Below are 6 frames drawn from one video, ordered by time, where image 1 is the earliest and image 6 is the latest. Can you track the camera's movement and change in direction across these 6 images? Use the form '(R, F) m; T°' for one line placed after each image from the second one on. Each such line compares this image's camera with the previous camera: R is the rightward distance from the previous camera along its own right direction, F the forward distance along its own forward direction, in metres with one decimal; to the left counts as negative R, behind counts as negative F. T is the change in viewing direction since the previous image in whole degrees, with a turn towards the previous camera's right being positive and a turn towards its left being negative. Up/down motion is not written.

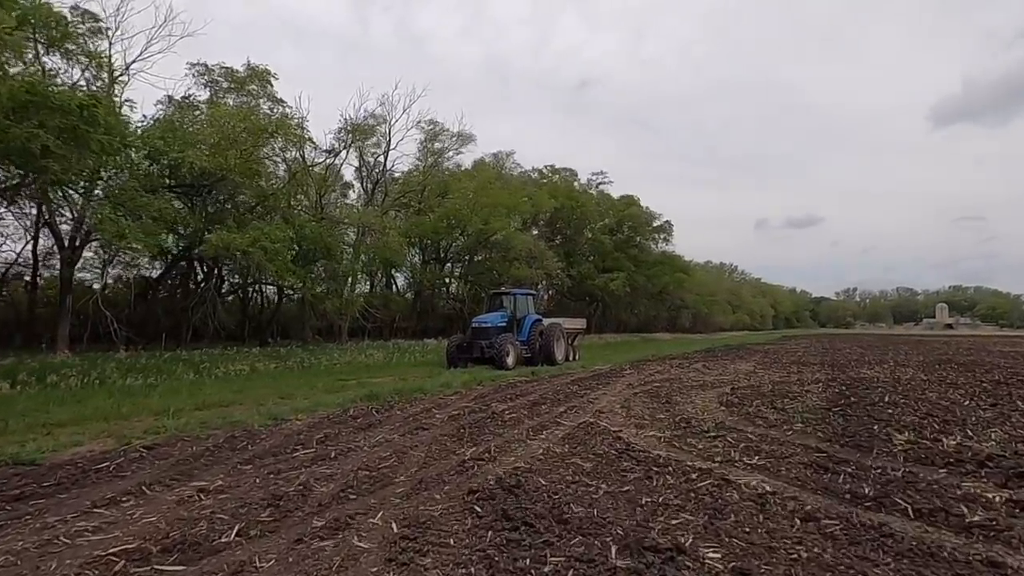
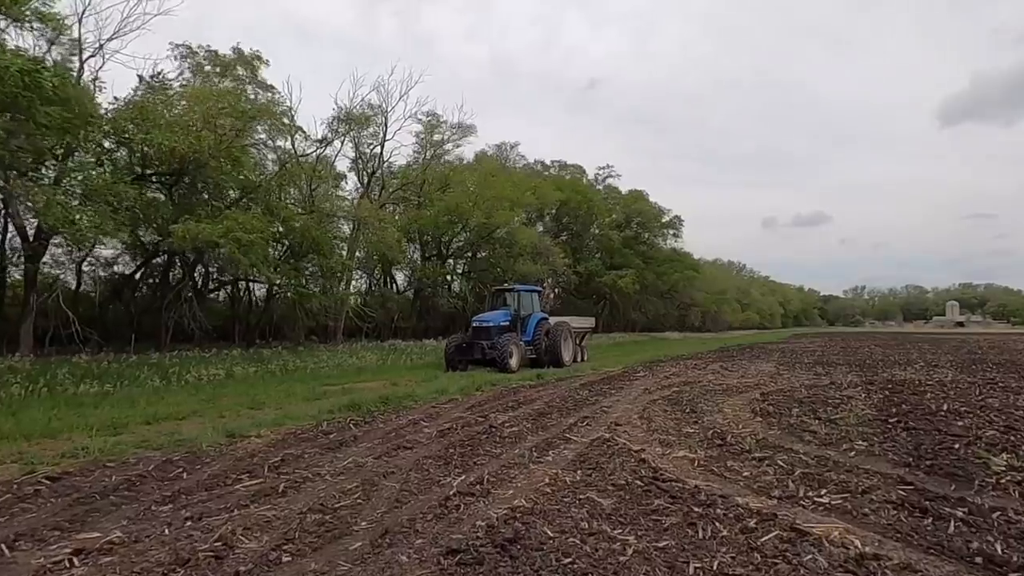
(+0.1, +1.4) m; -1°
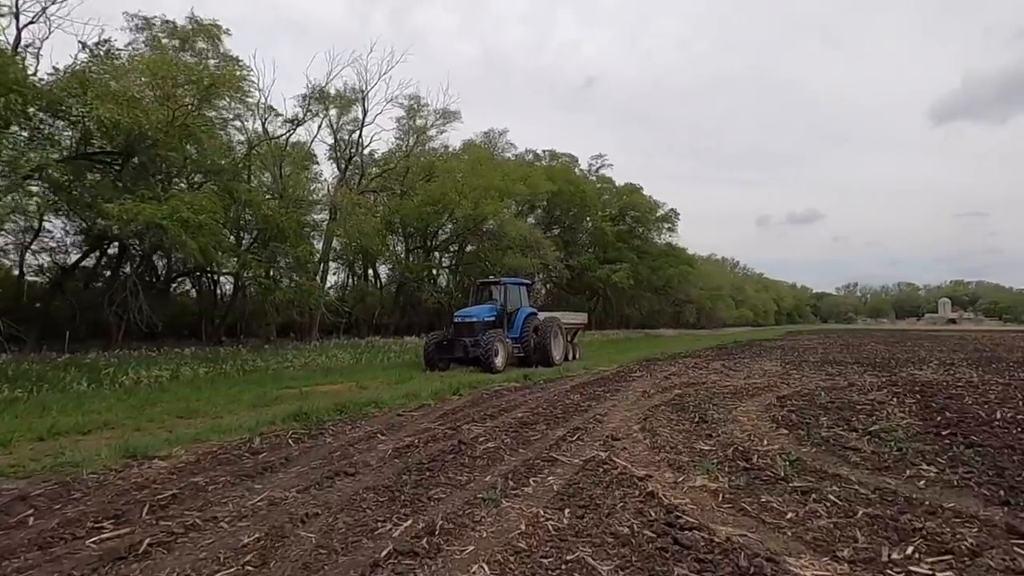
(+0.2, +1.5) m; +1°
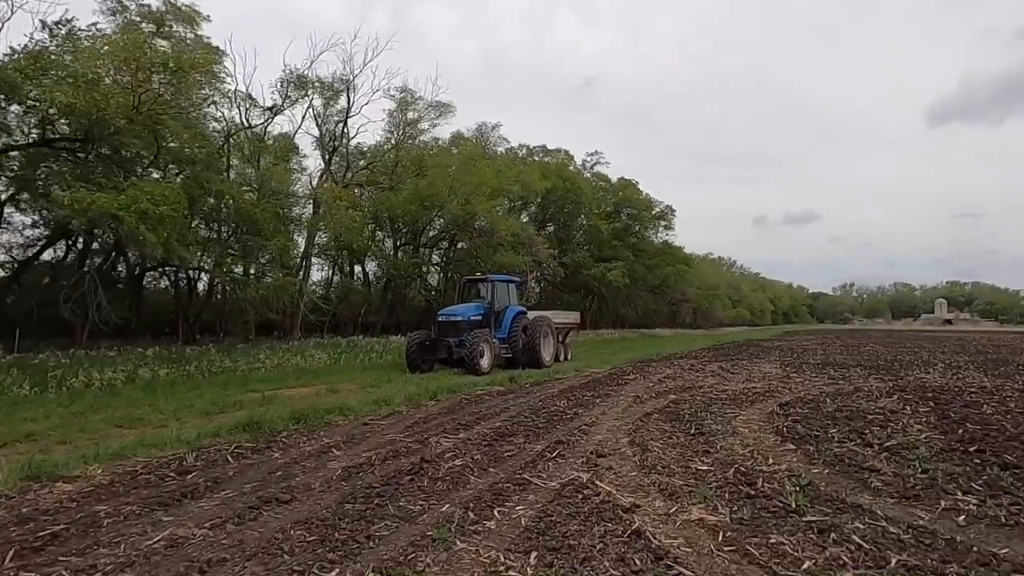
(+0.2, +0.8) m; 0°
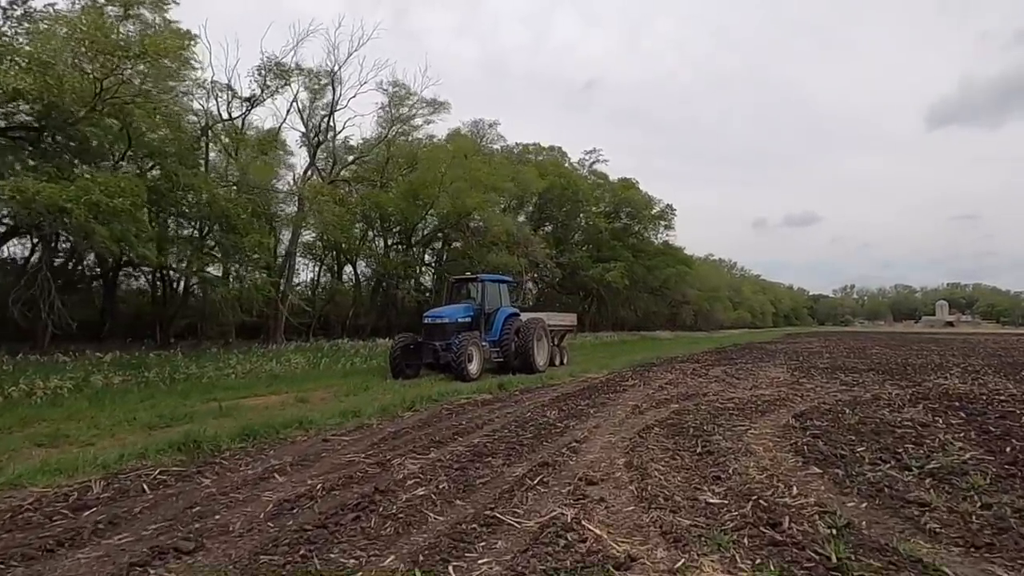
(+0.2, +1.0) m; 0°
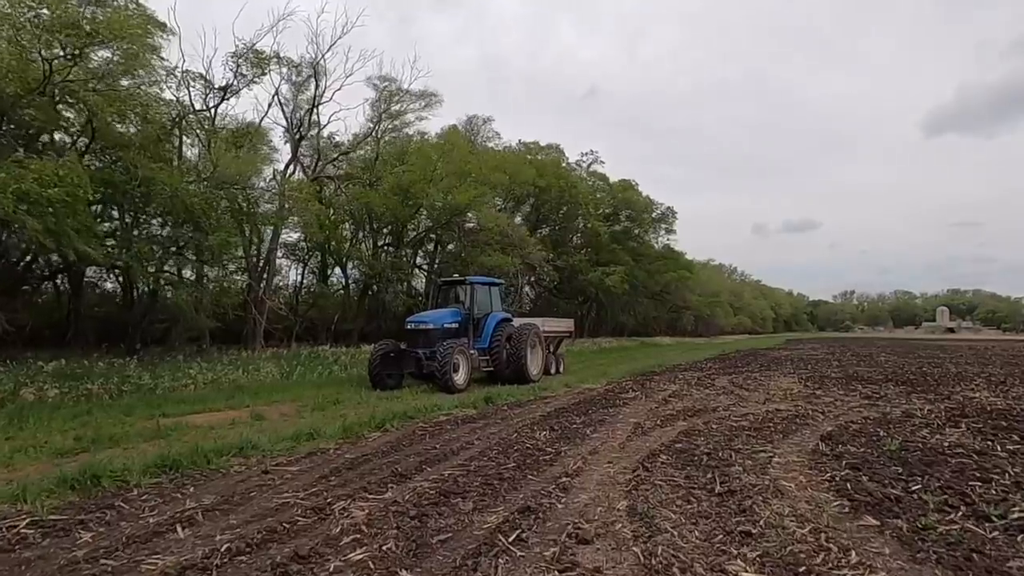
(+0.2, +1.2) m; 0°
